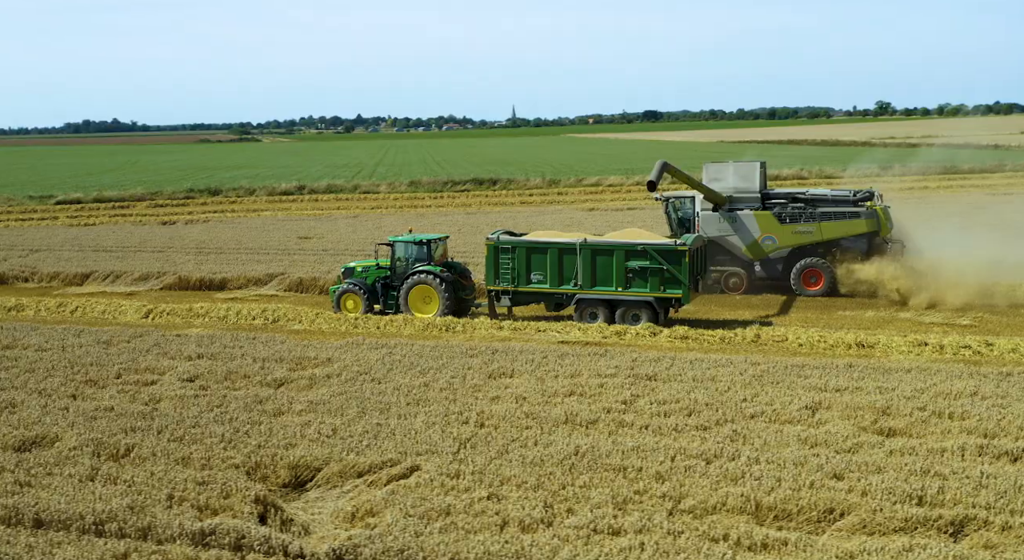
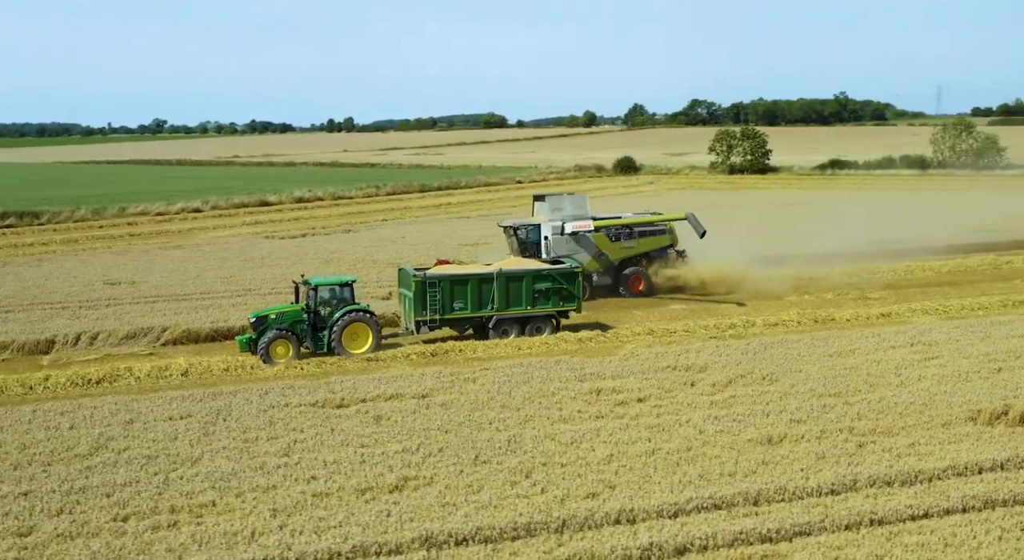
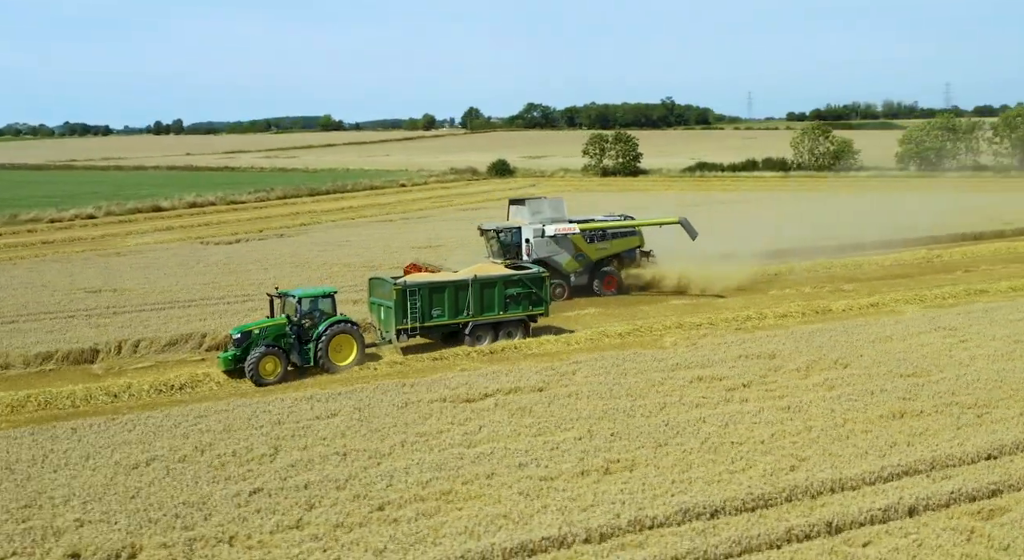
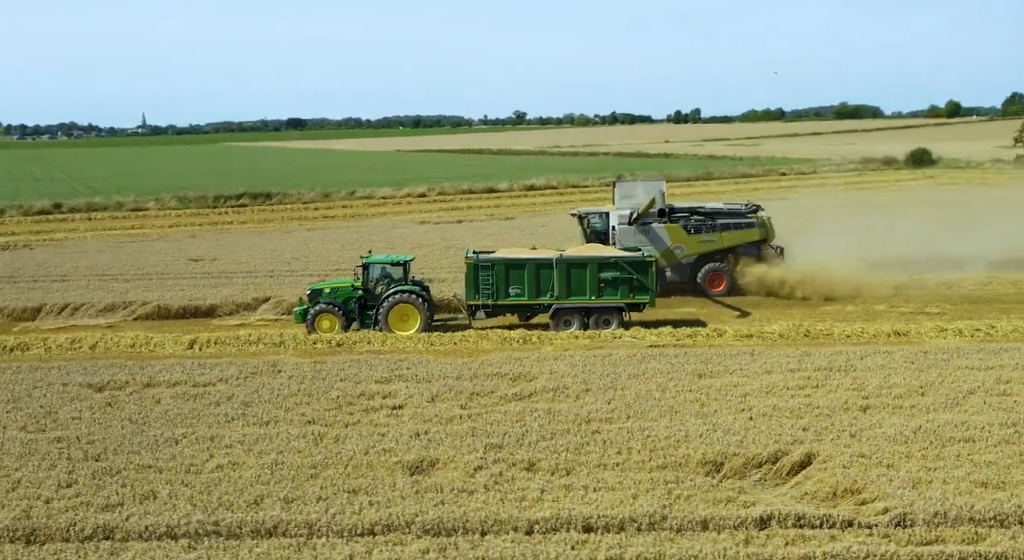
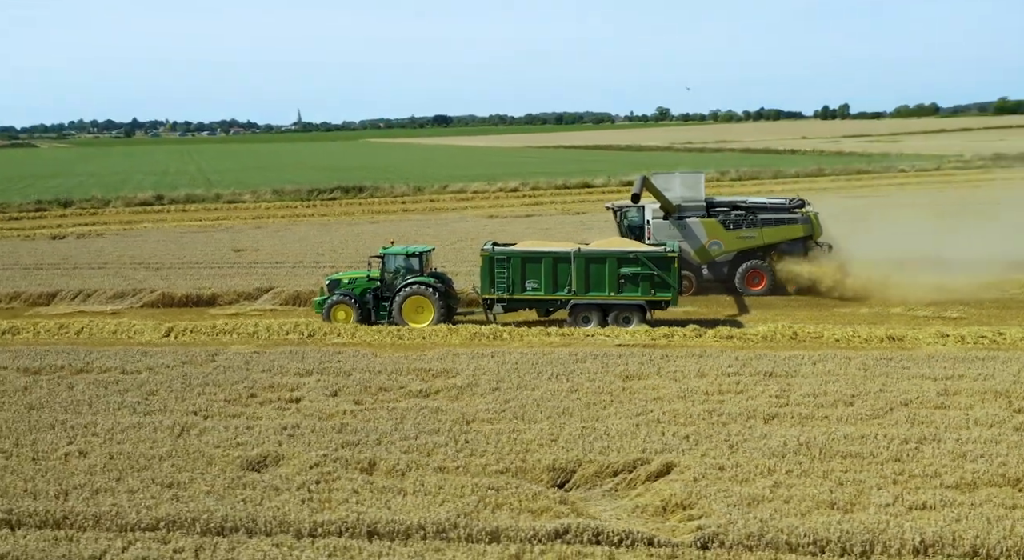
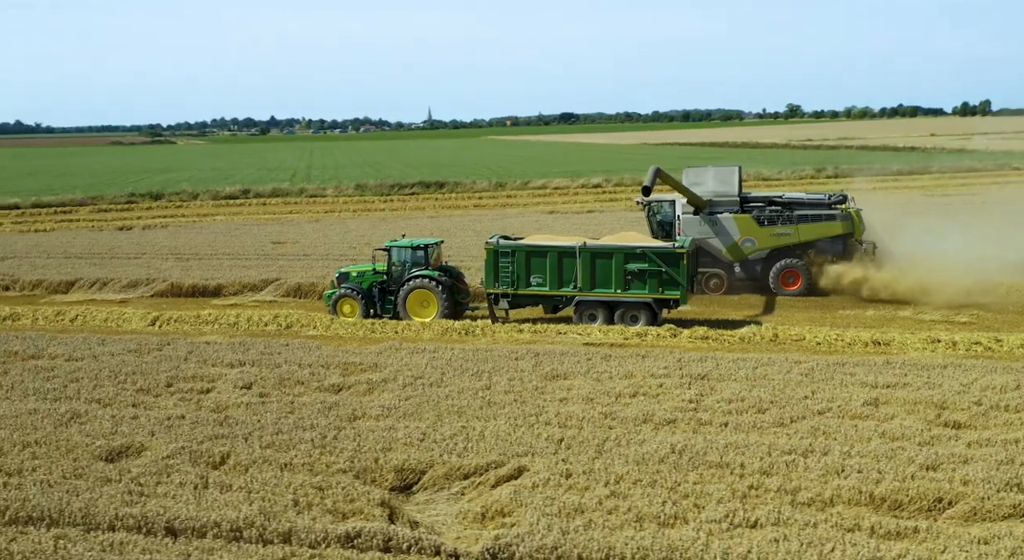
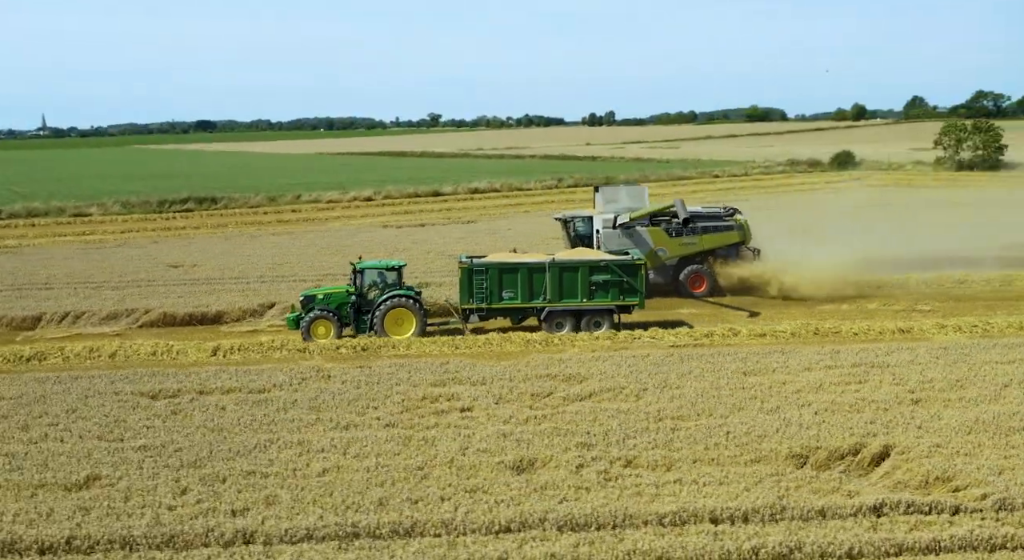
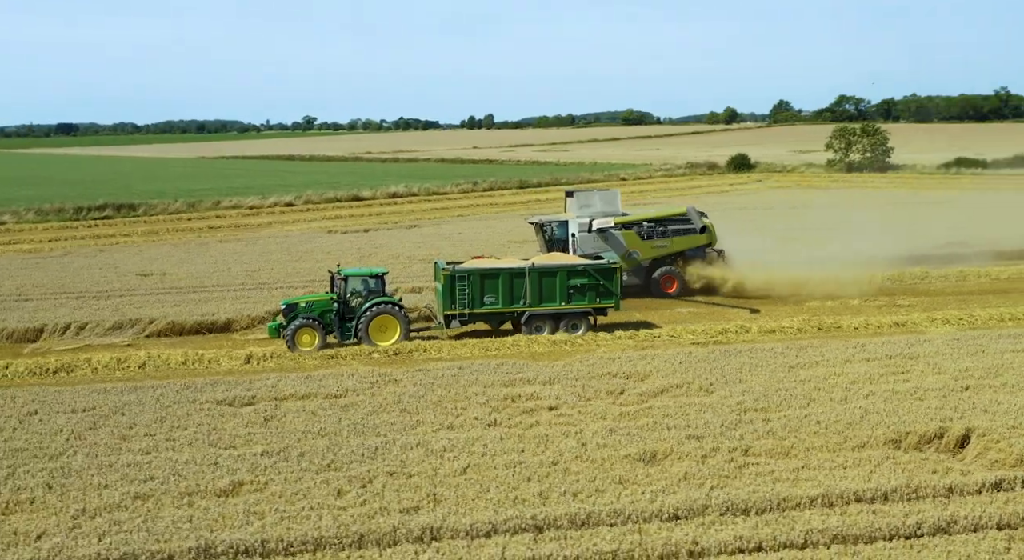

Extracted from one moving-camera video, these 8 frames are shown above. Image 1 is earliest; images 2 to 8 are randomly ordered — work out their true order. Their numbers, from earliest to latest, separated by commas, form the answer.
6, 5, 4, 7, 8, 2, 3
